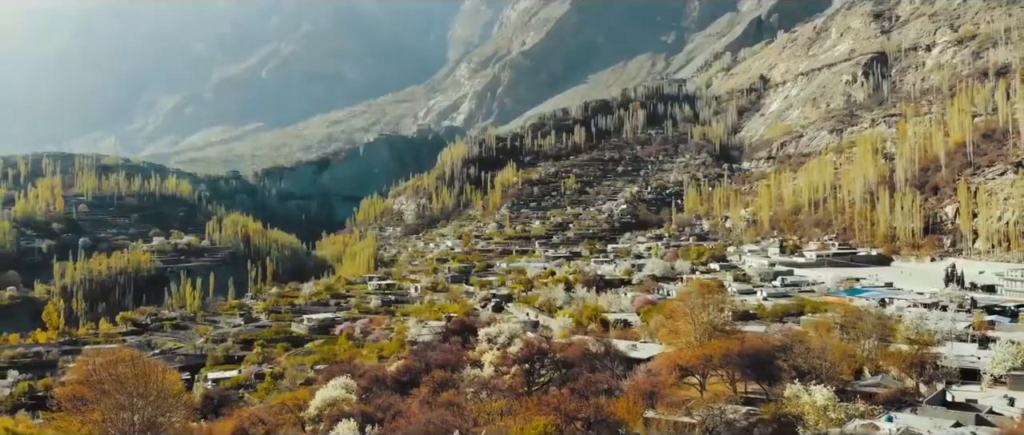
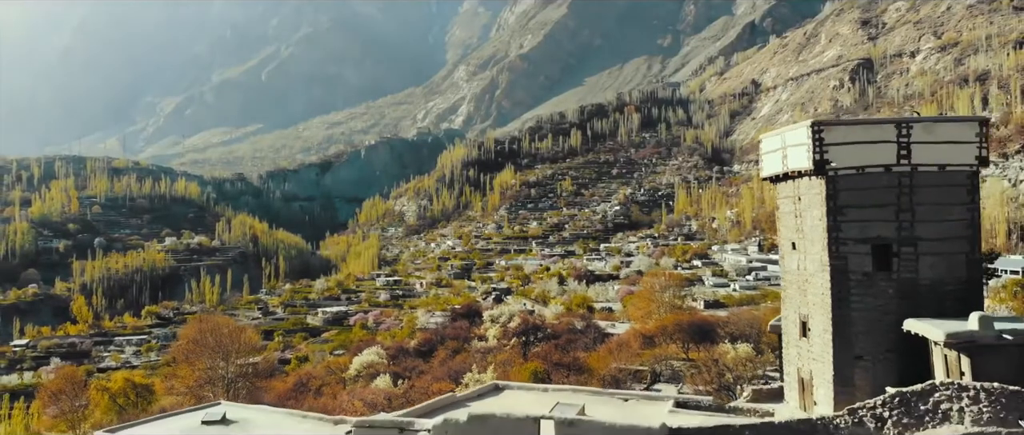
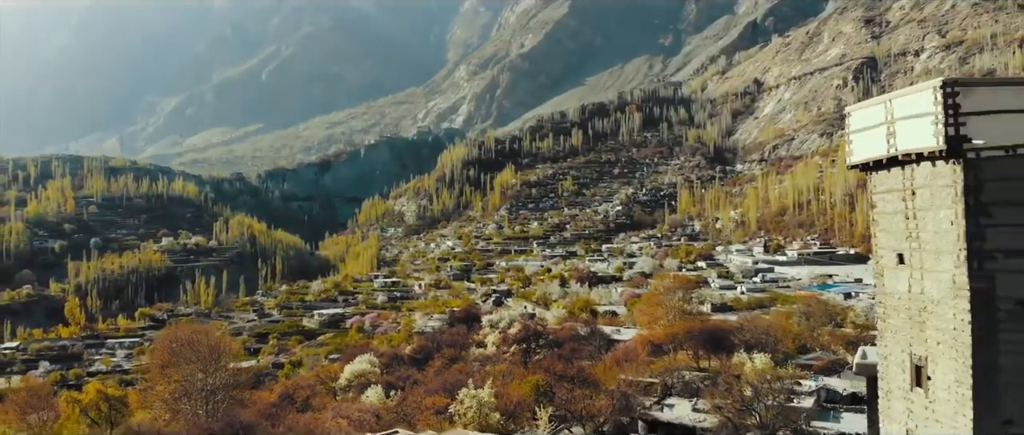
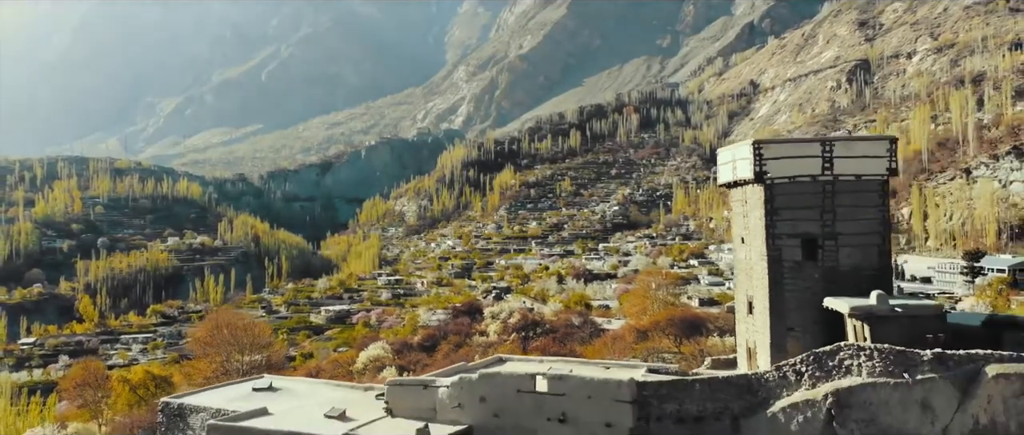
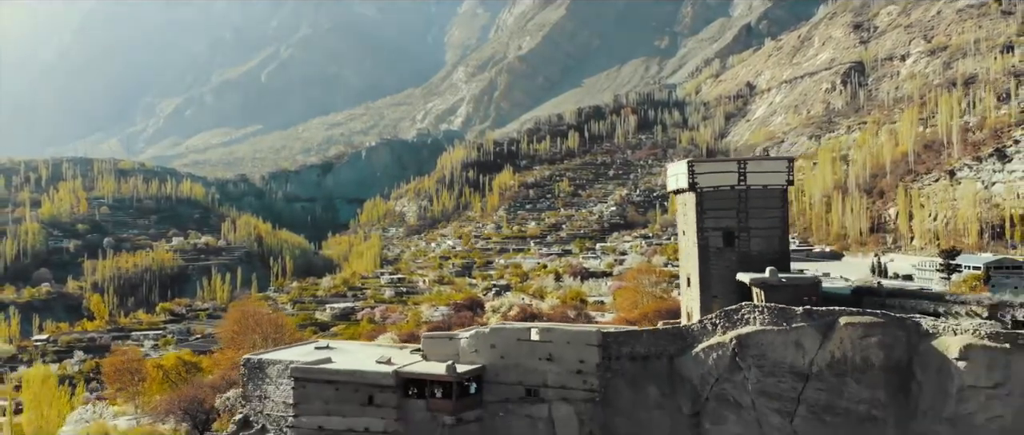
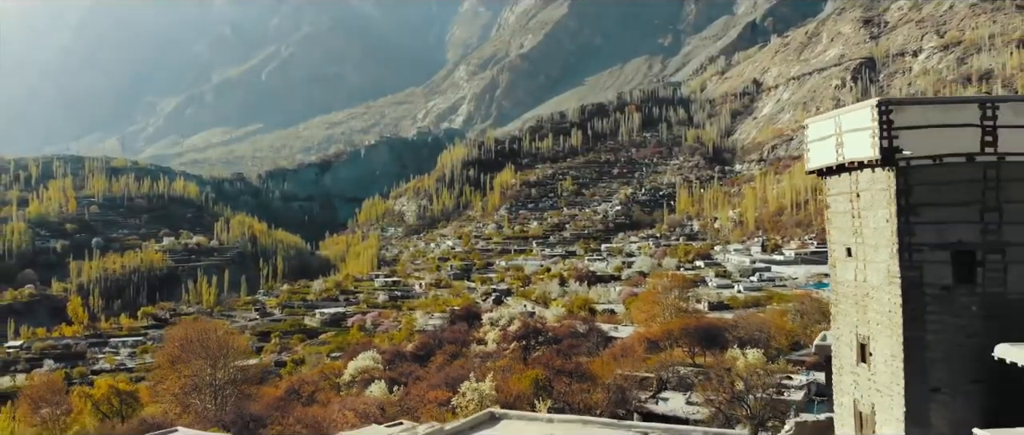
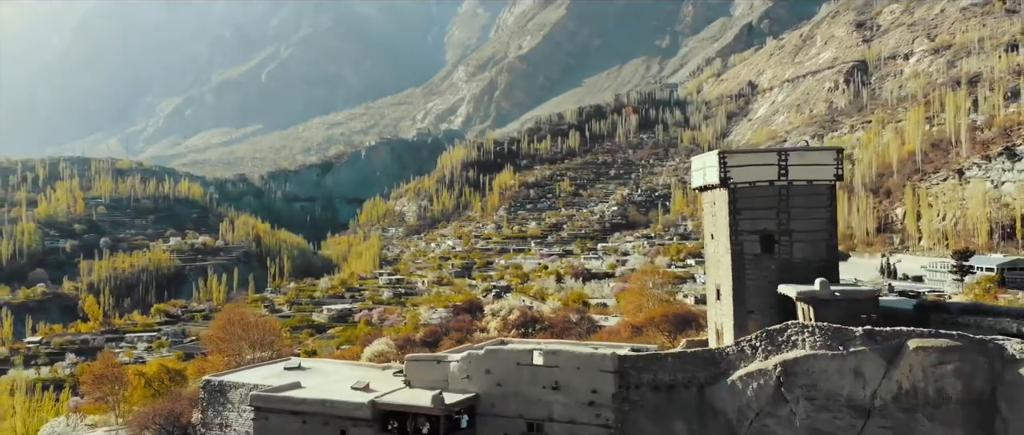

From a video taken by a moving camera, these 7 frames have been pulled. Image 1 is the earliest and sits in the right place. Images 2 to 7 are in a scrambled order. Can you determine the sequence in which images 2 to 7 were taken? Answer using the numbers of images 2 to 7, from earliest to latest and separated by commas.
3, 6, 2, 4, 7, 5
